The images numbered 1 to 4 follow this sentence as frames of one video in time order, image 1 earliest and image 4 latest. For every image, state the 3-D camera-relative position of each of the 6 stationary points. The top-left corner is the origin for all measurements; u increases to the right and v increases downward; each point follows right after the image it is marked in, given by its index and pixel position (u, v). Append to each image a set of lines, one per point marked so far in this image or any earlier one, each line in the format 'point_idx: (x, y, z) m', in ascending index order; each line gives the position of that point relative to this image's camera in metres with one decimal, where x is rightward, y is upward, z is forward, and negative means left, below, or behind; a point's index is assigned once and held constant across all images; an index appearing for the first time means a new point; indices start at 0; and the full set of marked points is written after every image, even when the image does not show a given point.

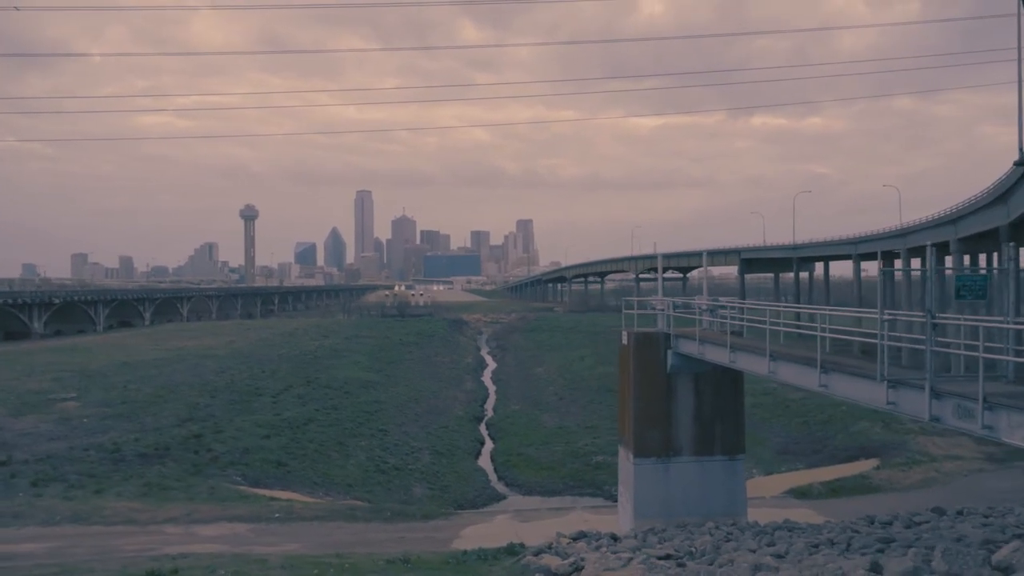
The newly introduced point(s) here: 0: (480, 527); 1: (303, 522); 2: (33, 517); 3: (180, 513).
0: (-0.7, -5.1, +15.4) m
1: (-4.5, -5.0, +15.5) m
2: (-10.3, -5.0, +15.6) m
3: (-7.2, -4.9, +15.9) m
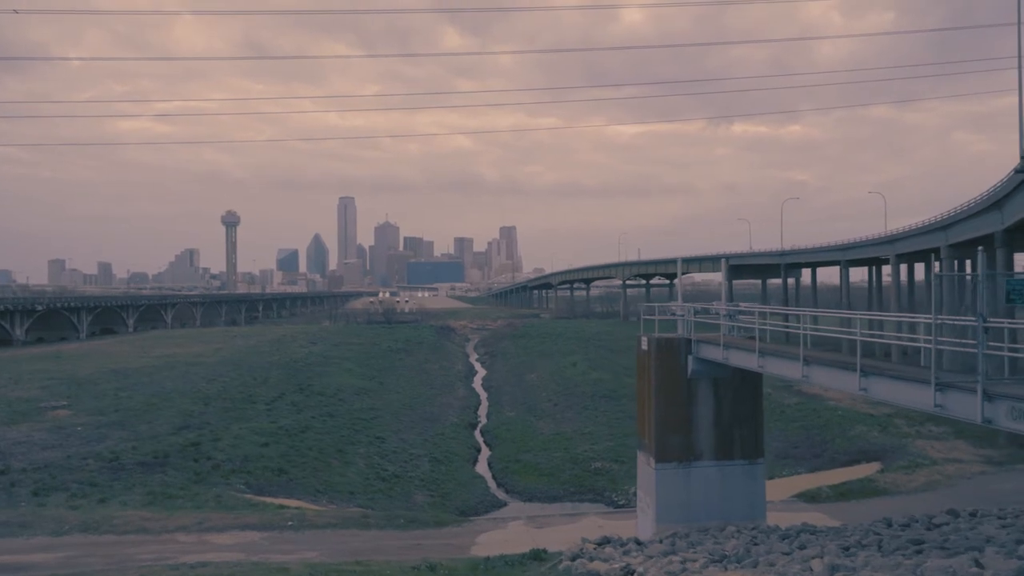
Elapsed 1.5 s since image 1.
0: (-0.4, -5.2, +15.4) m
1: (-4.1, -5.1, +15.4) m
2: (-10.0, -5.1, +15.4) m
3: (-6.9, -5.1, +15.7) m
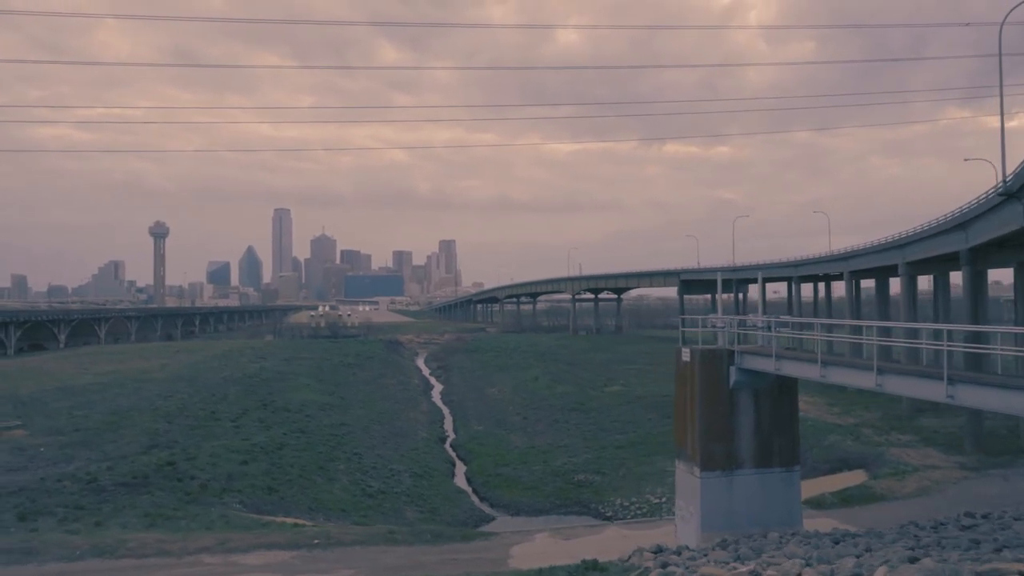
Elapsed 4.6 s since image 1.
0: (+0.3, -5.5, +15.4) m
1: (-3.5, -5.4, +15.0) m
2: (-9.3, -5.3, +14.6) m
3: (-6.3, -5.3, +15.2) m
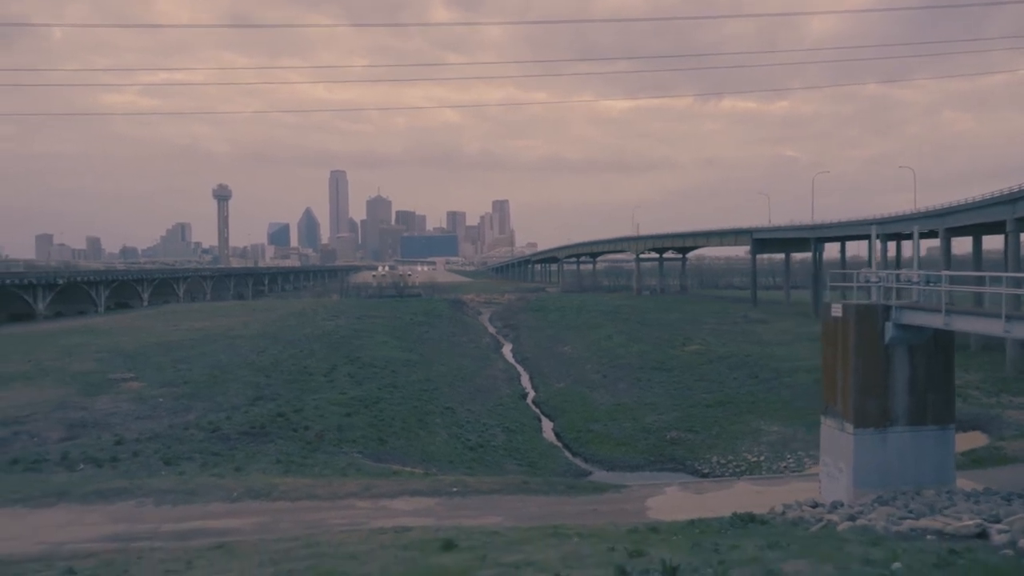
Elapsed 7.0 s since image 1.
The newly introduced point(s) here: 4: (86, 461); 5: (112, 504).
0: (+3.2, -4.5, +15.6) m
1: (-0.6, -4.5, +15.5) m
2: (-6.5, -4.4, +15.5) m
3: (-3.4, -4.4, +15.9) m
4: (-11.4, -4.6, +19.4) m
5: (-8.3, -4.5, +14.9) m
